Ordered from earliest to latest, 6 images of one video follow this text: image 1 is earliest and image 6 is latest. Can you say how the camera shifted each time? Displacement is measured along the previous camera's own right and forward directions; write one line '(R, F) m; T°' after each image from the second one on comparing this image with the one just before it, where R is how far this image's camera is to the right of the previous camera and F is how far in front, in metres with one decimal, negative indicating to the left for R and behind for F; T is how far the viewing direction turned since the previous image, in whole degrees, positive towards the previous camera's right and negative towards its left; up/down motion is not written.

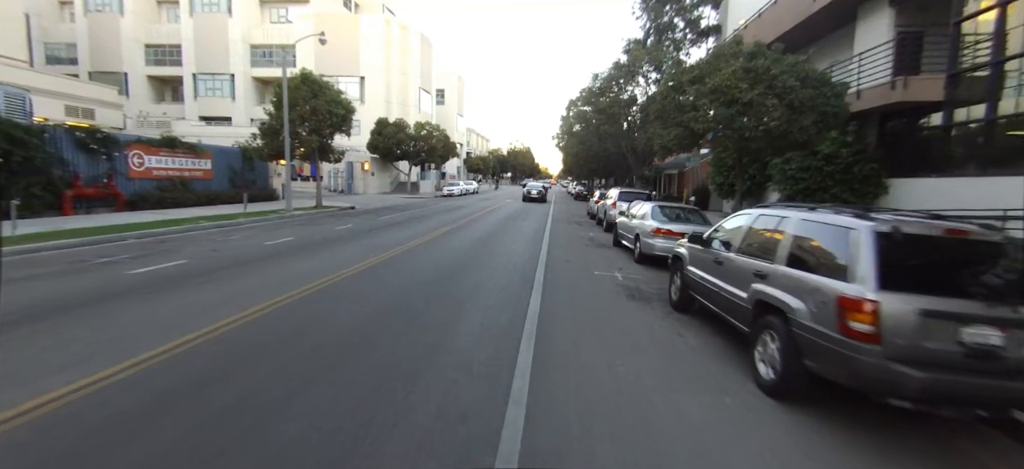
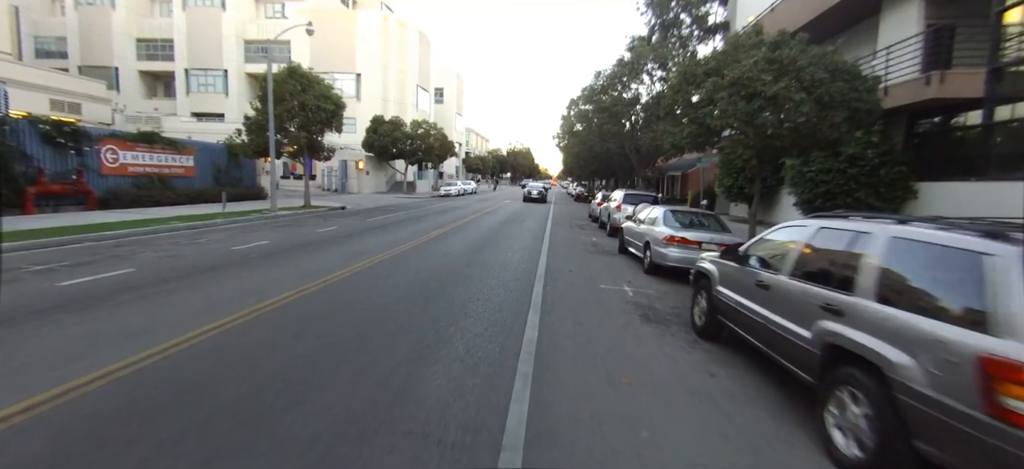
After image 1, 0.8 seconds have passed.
(+0.1, +1.0) m; 0°
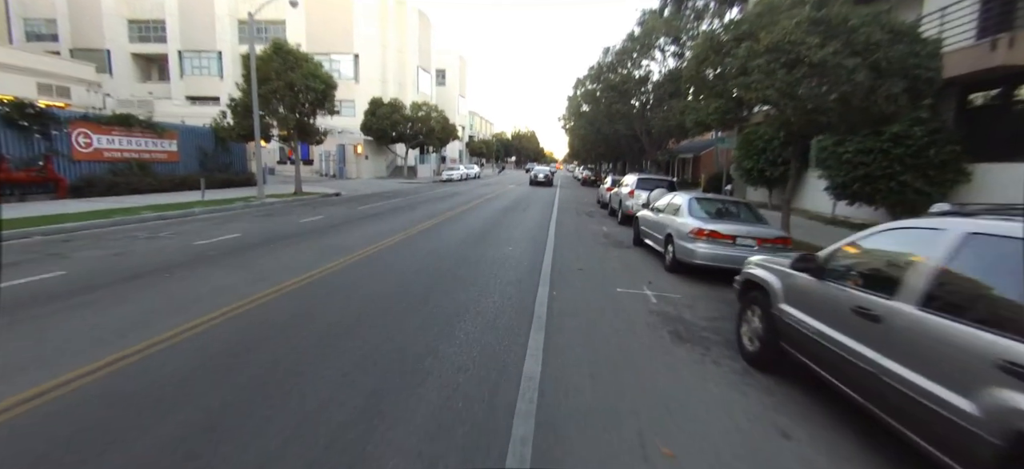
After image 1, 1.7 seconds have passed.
(+0.1, +1.2) m; -1°
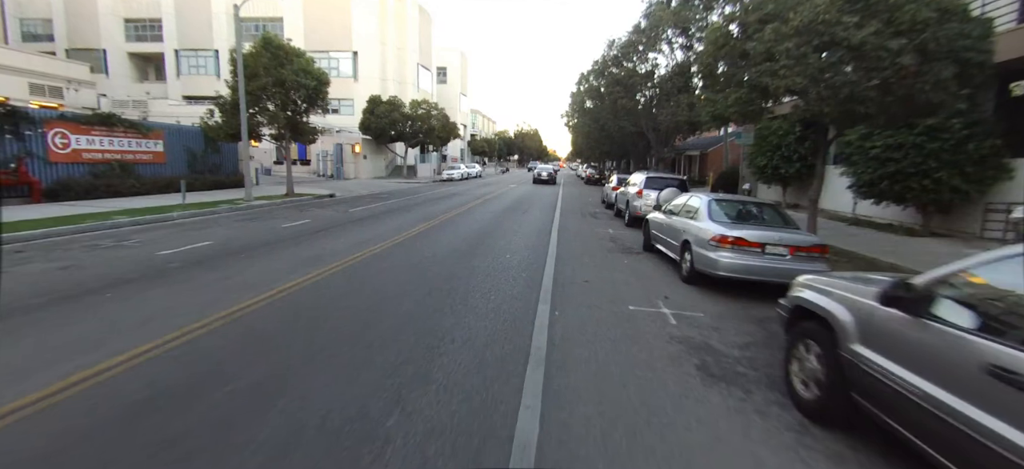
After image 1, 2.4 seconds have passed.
(+0.1, +0.9) m; 0°
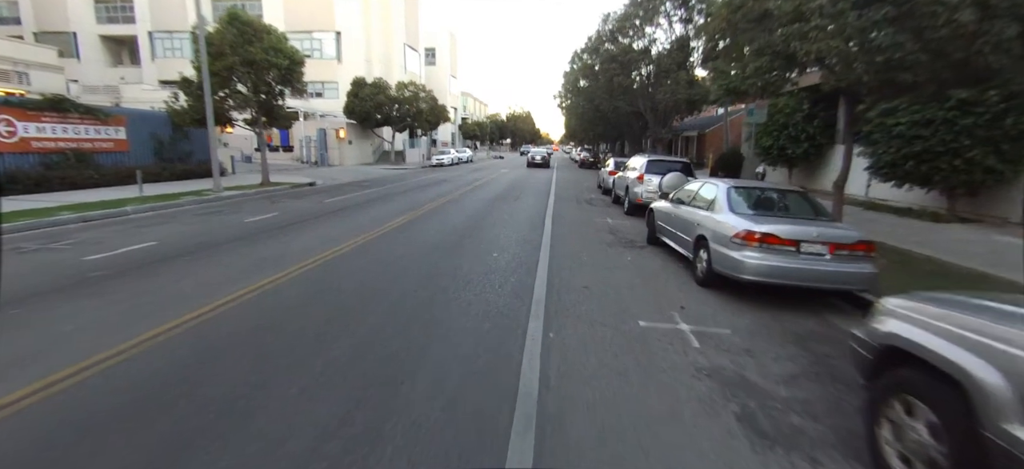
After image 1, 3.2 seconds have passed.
(+0.1, +1.0) m; +1°
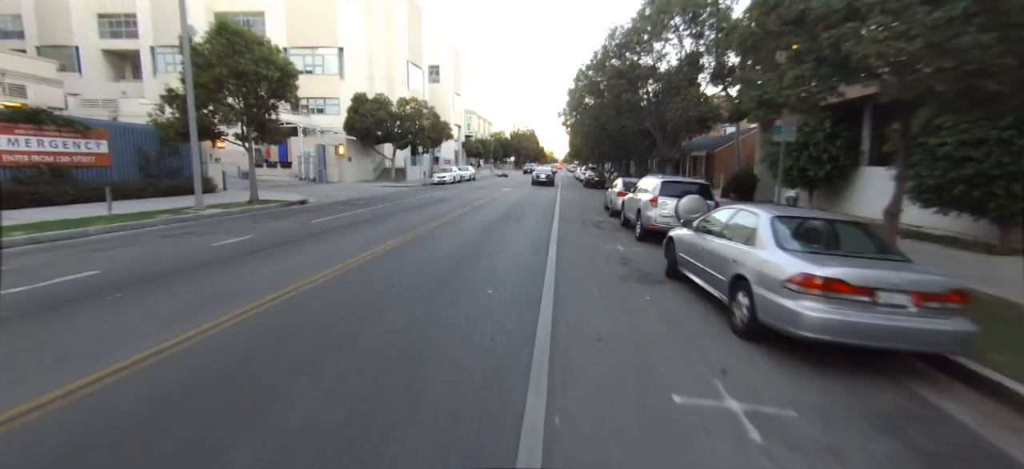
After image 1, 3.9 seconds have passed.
(+0.1, +1.1) m; -1°
